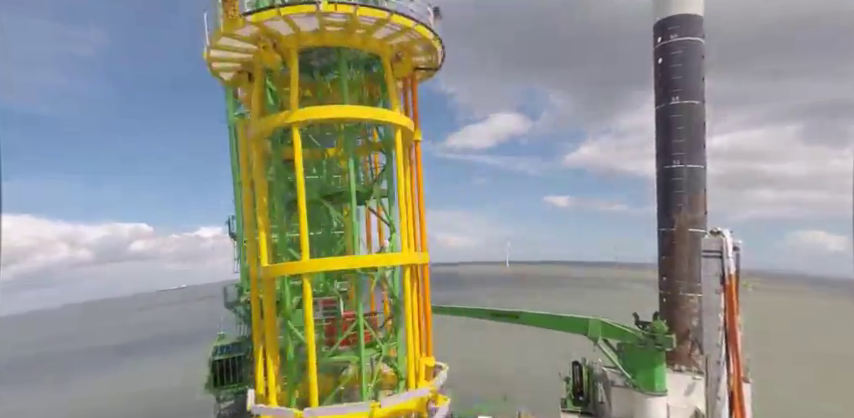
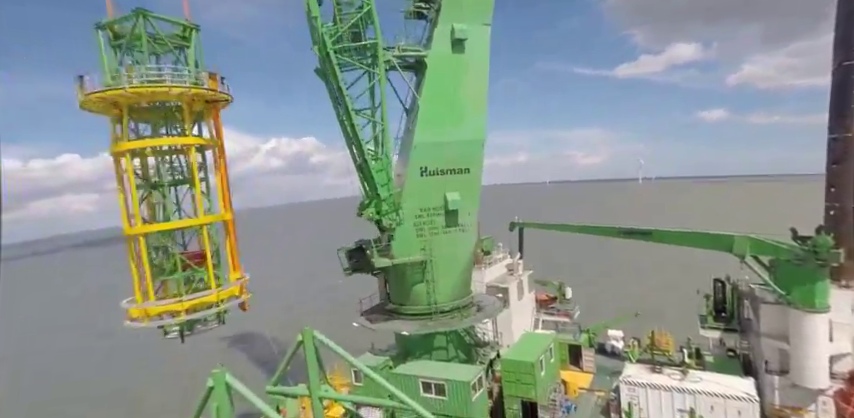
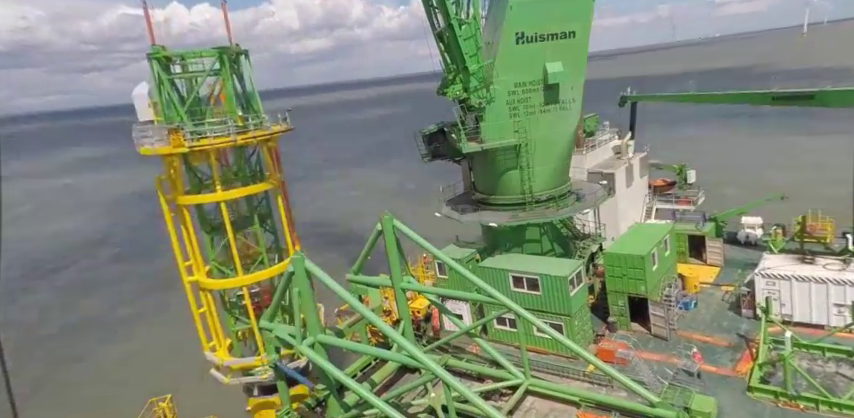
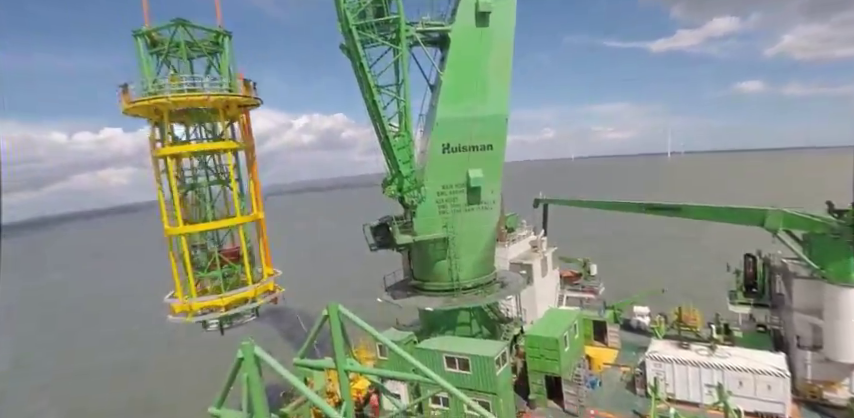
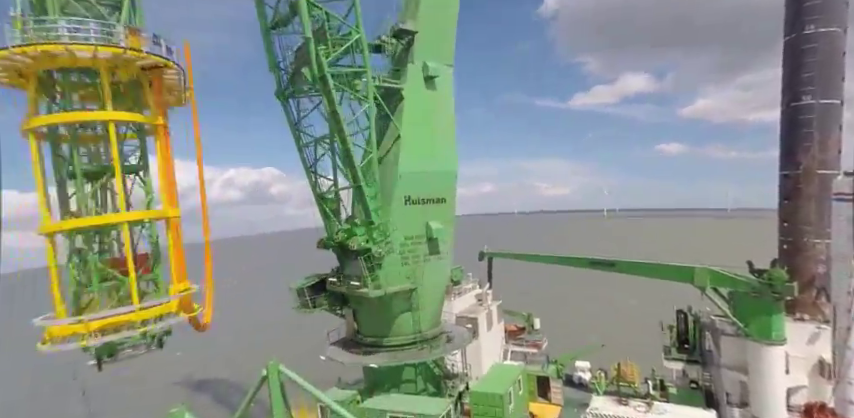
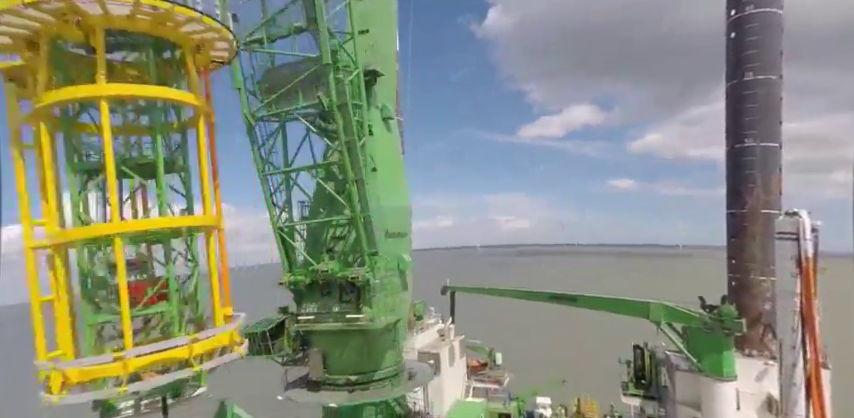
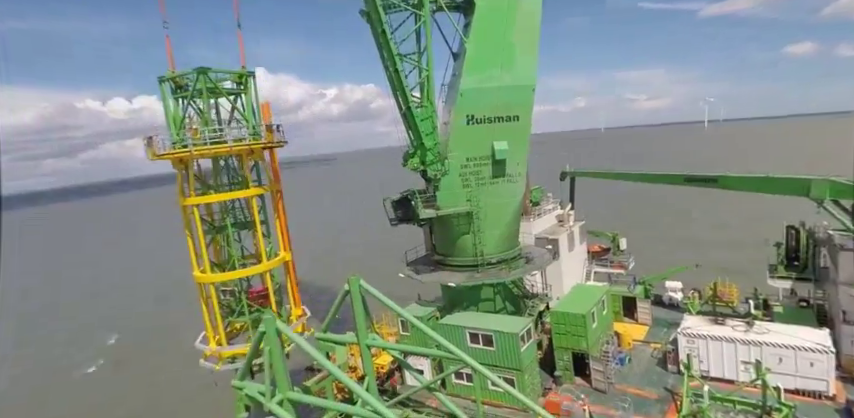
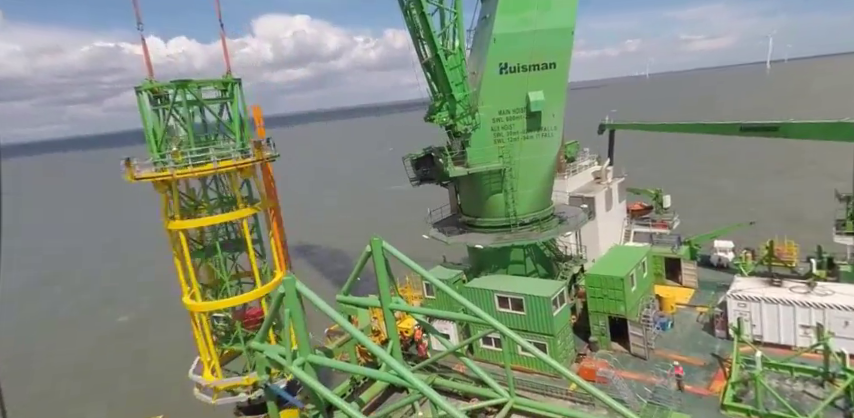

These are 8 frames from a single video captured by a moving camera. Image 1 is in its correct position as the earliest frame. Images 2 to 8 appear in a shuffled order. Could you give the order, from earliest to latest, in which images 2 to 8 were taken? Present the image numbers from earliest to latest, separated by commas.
6, 5, 2, 4, 7, 8, 3
